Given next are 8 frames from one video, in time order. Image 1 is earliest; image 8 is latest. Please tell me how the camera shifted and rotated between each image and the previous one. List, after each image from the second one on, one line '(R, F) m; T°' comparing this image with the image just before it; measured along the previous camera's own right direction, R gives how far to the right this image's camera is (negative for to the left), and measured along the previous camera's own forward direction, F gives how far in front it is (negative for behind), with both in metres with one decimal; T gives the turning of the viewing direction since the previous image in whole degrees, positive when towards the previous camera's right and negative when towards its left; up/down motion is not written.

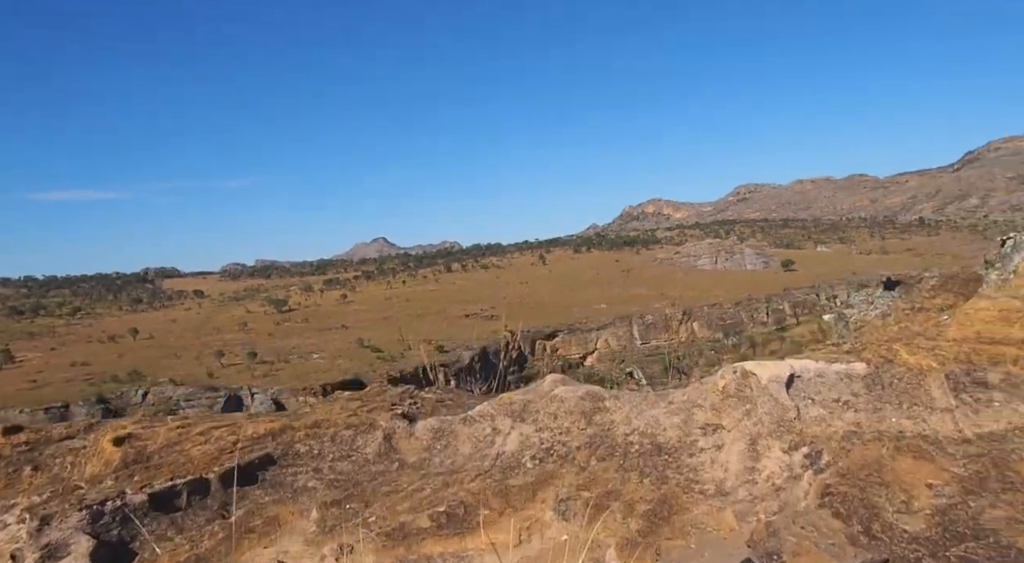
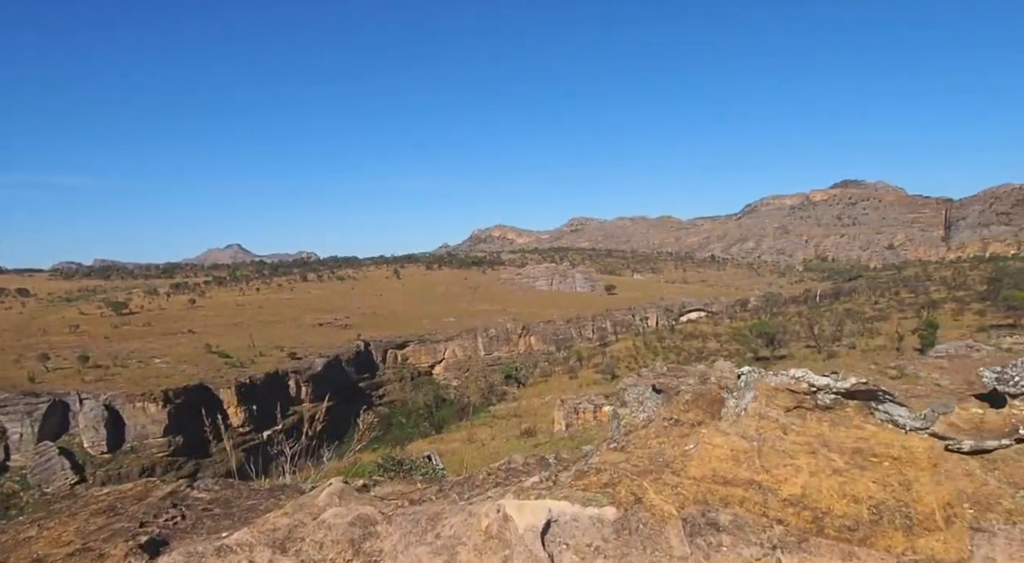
(0.0, -1.9) m; +12°
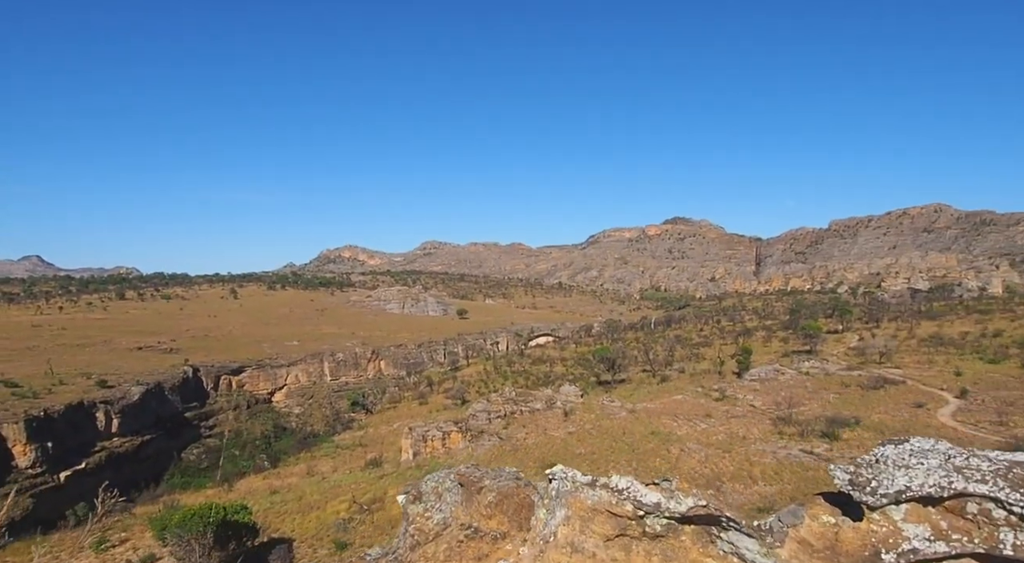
(0.0, -0.1) m; +12°
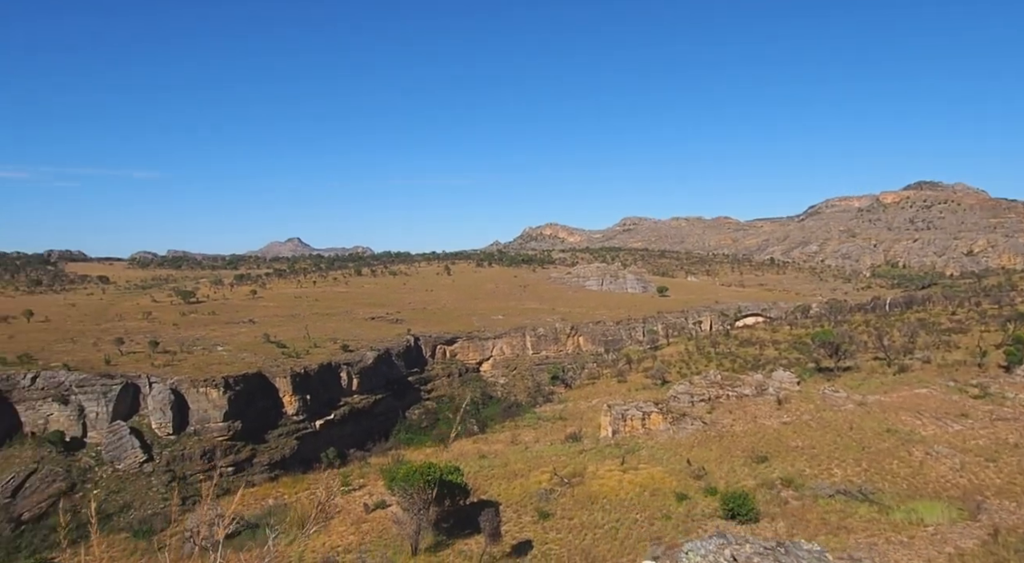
(-0.1, +0.4) m; -16°
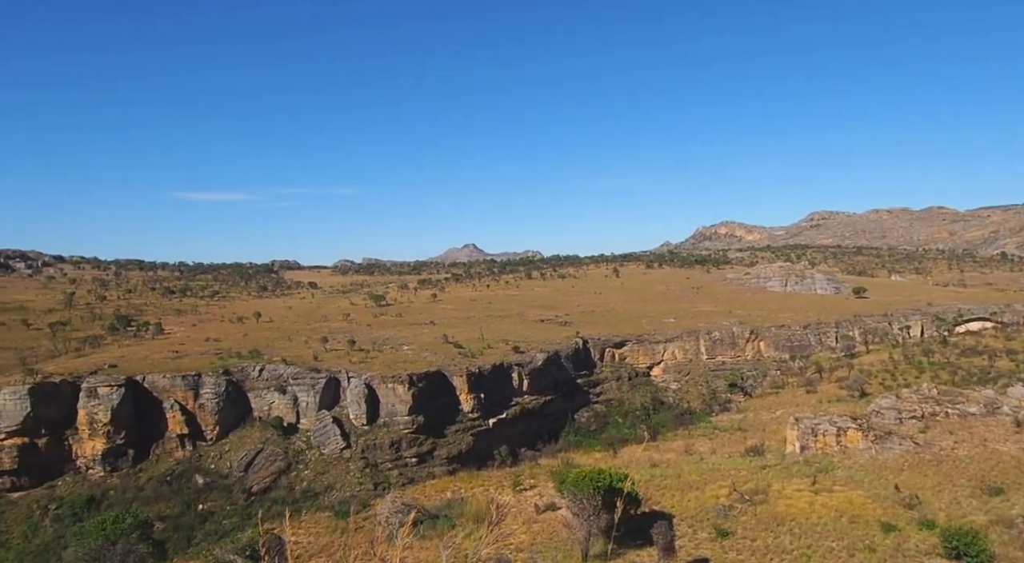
(-0.1, +0.6) m; -14°
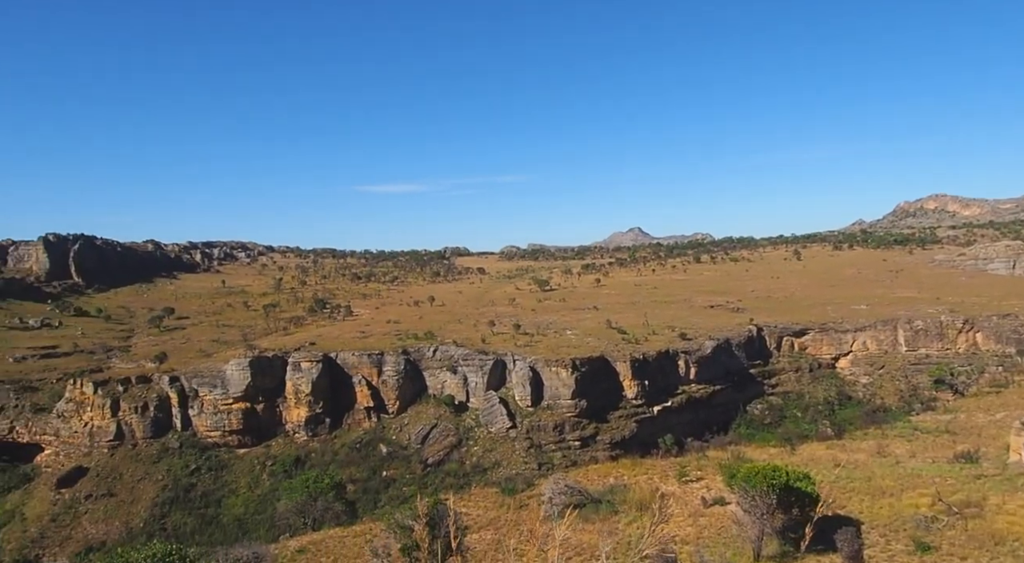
(-0.1, +0.5) m; -13°
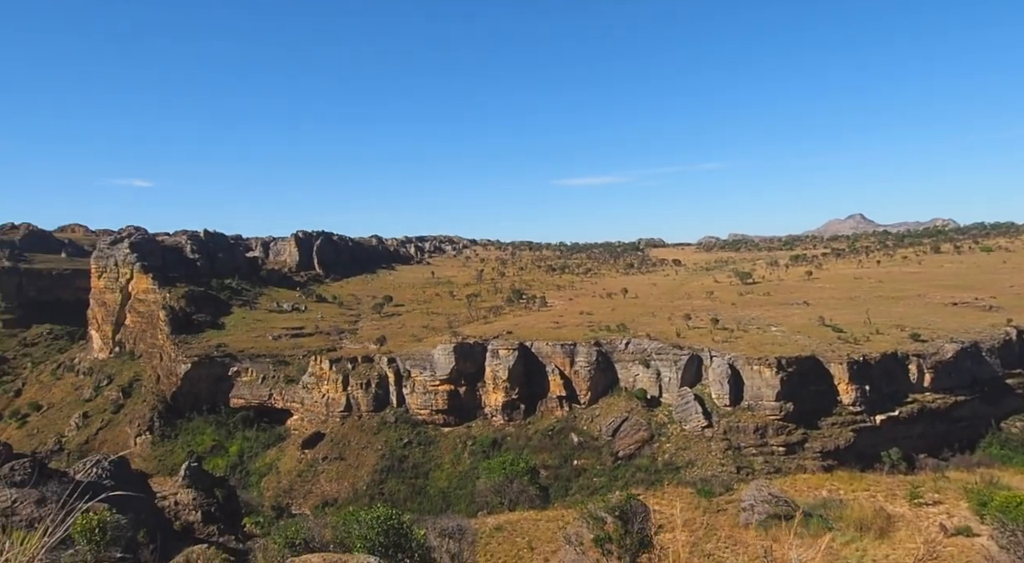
(-0.3, +1.1) m; -16°
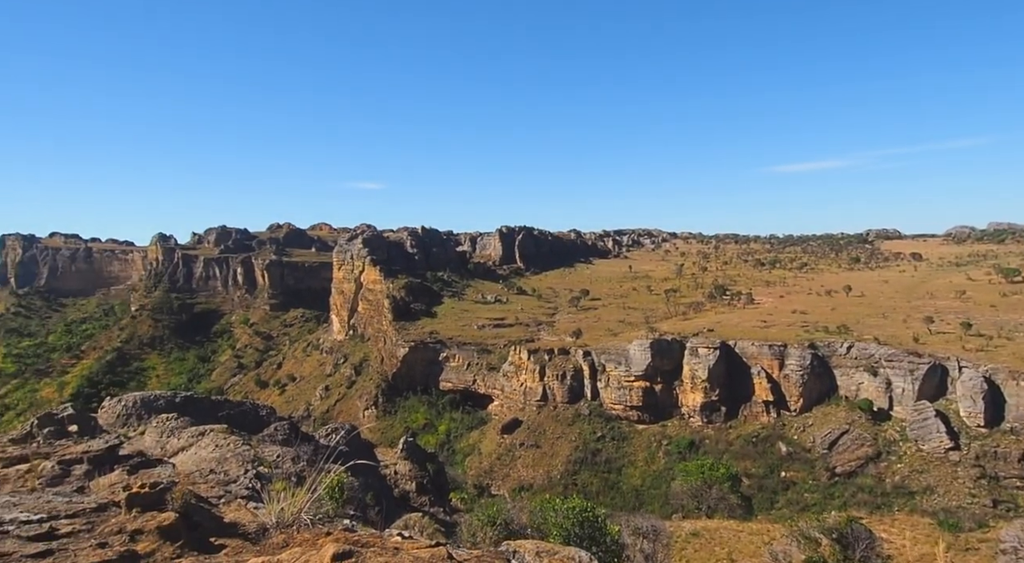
(-0.7, +2.7) m; -16°
